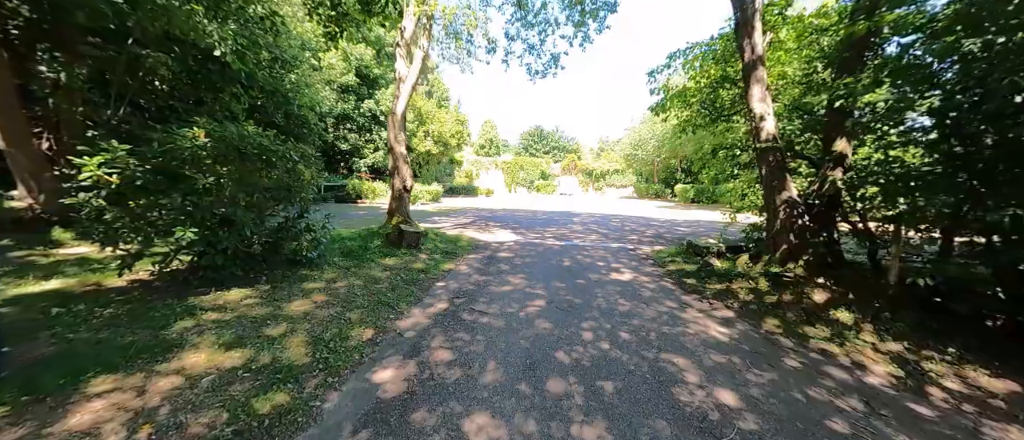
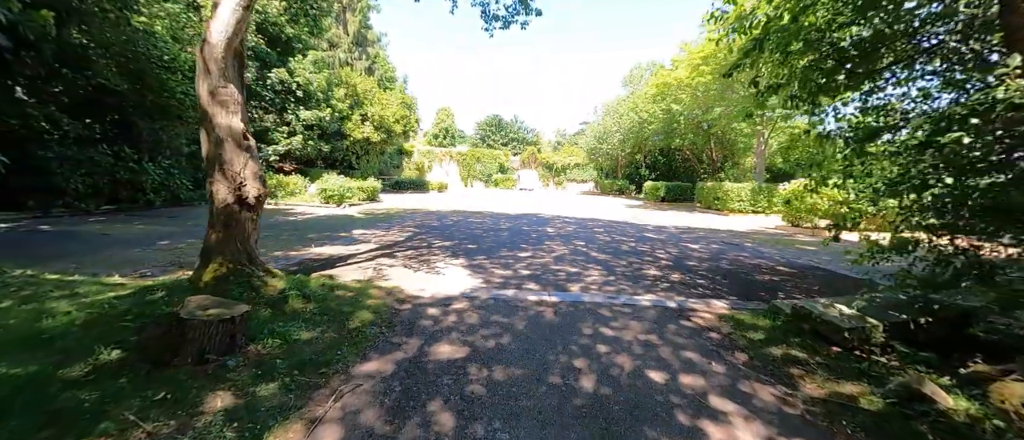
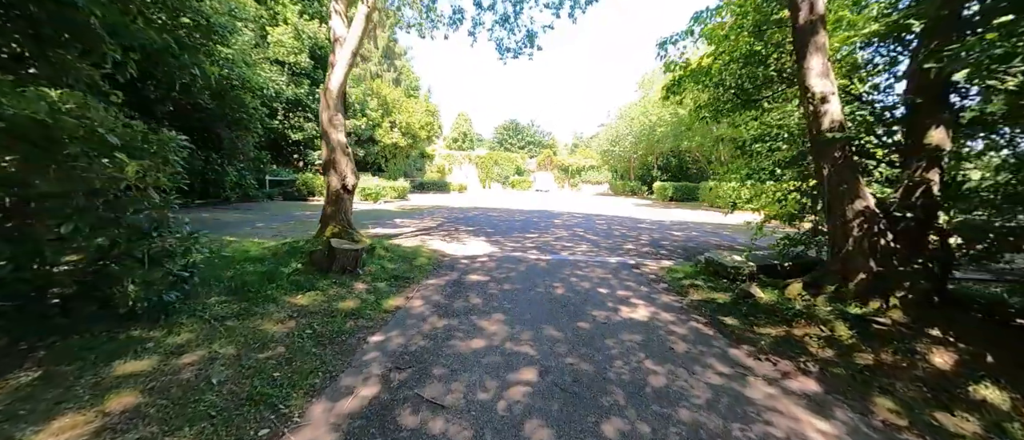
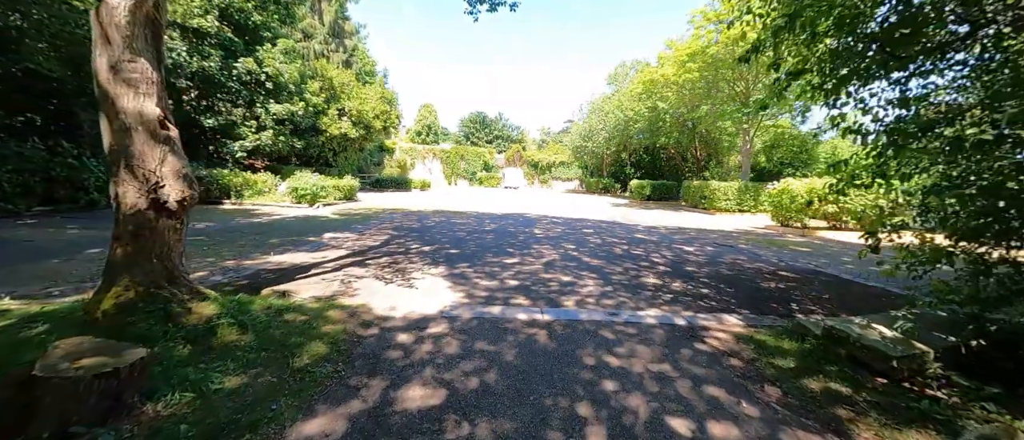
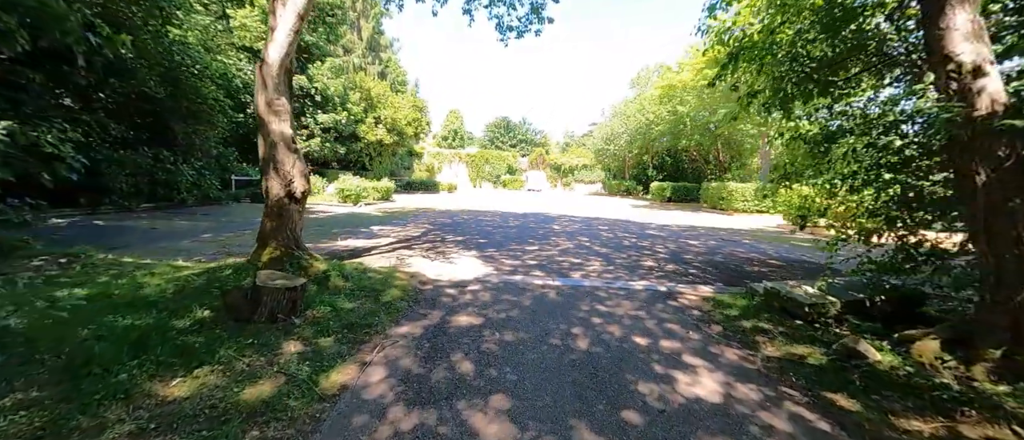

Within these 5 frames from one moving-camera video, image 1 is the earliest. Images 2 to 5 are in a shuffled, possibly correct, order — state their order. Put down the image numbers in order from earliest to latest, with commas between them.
3, 5, 2, 4
